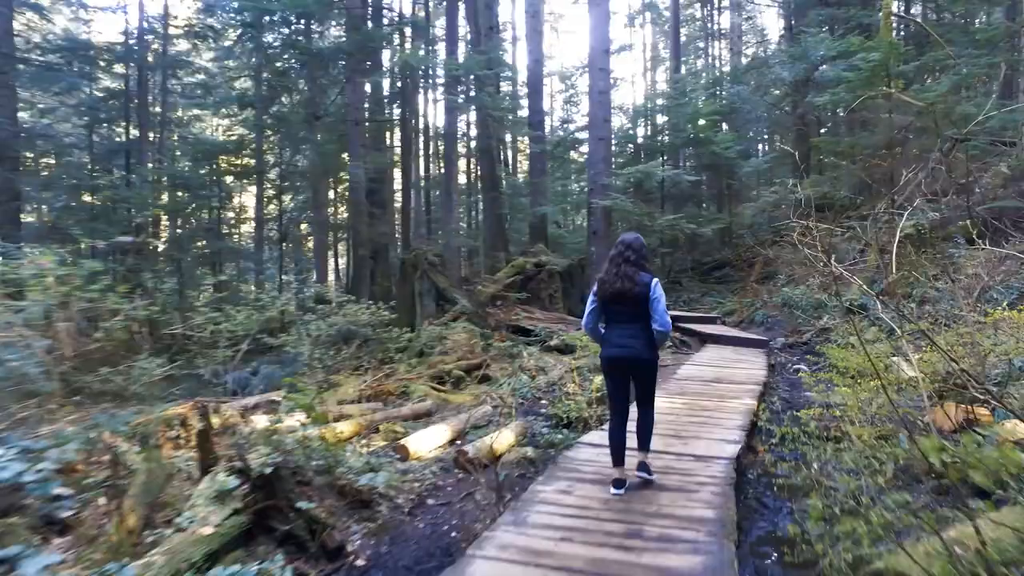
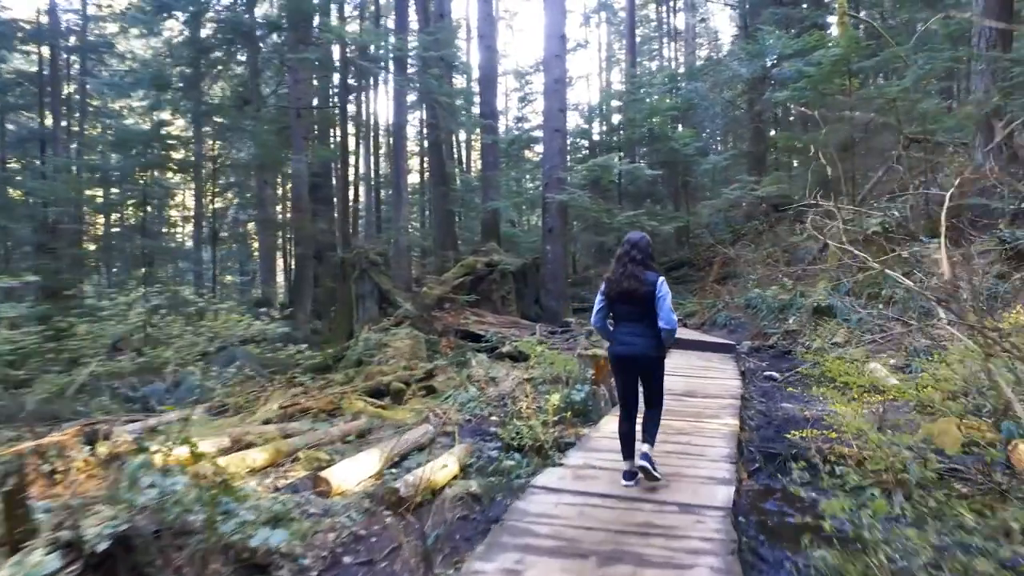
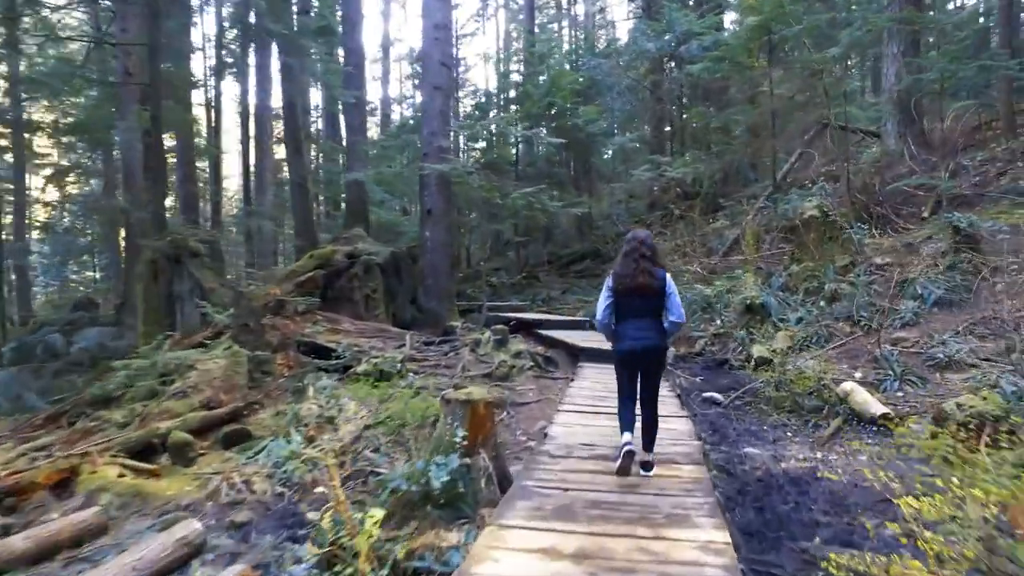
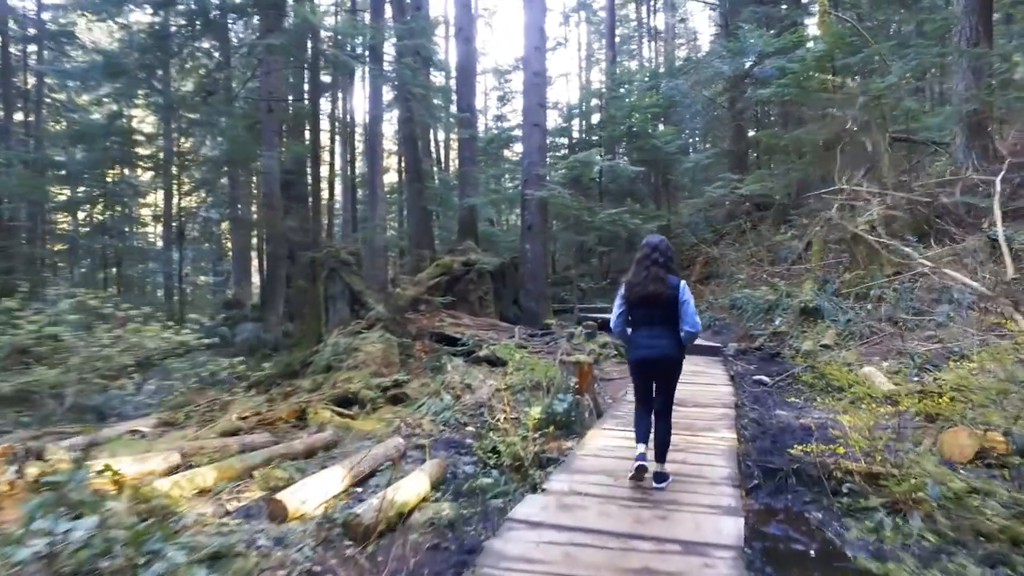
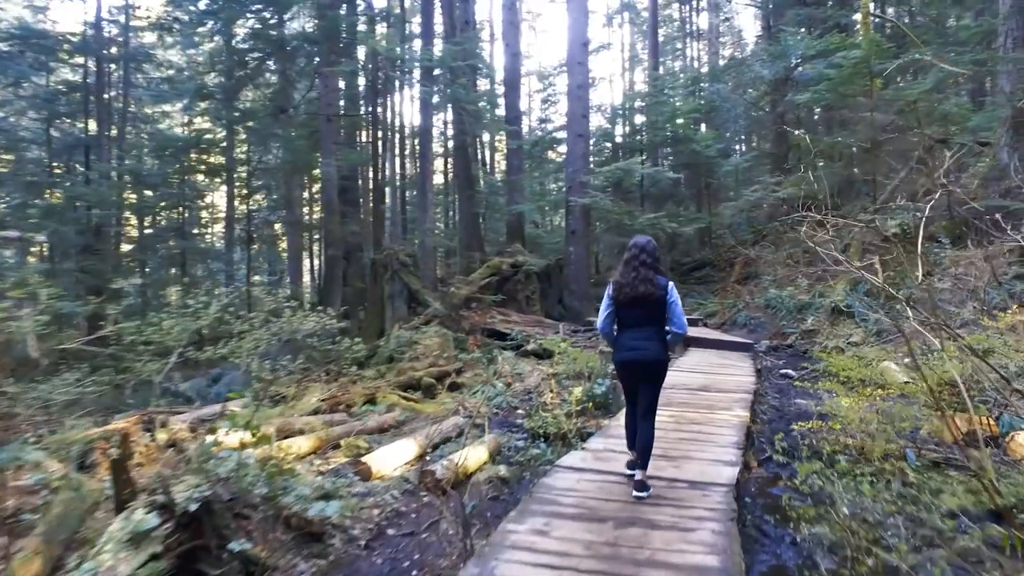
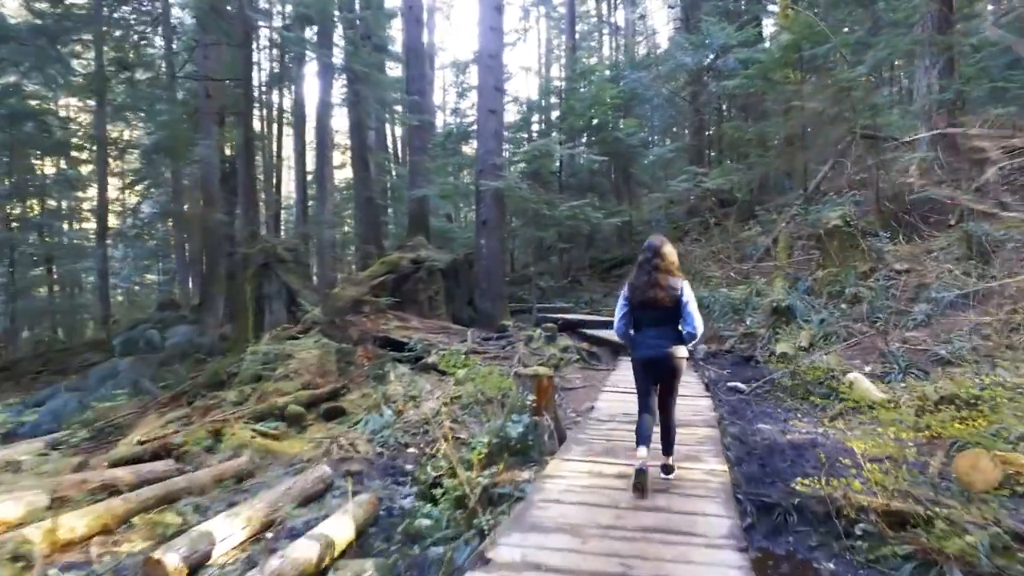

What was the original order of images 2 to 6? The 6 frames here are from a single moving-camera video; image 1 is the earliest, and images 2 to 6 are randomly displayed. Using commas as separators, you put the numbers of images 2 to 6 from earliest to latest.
5, 2, 4, 6, 3
